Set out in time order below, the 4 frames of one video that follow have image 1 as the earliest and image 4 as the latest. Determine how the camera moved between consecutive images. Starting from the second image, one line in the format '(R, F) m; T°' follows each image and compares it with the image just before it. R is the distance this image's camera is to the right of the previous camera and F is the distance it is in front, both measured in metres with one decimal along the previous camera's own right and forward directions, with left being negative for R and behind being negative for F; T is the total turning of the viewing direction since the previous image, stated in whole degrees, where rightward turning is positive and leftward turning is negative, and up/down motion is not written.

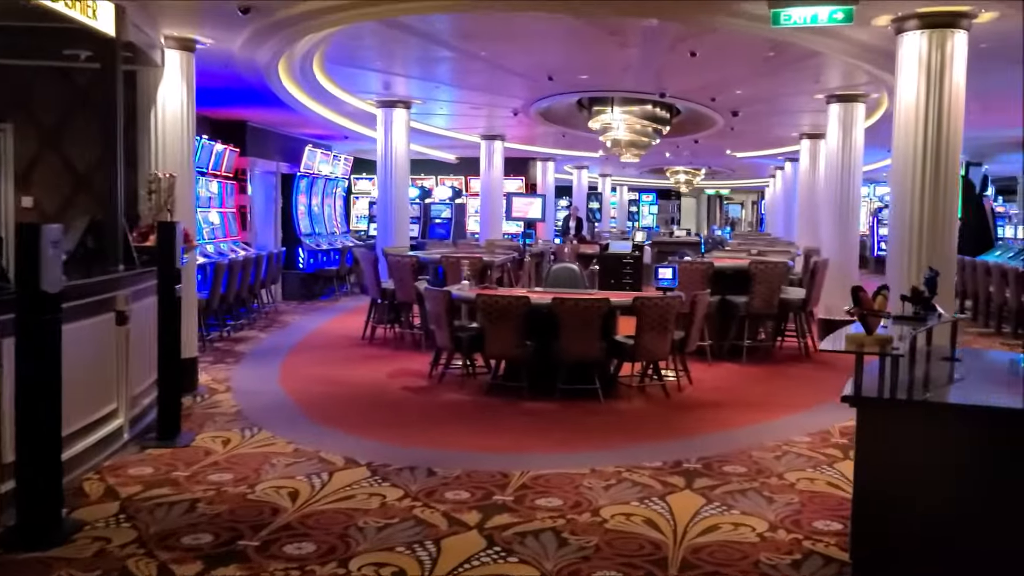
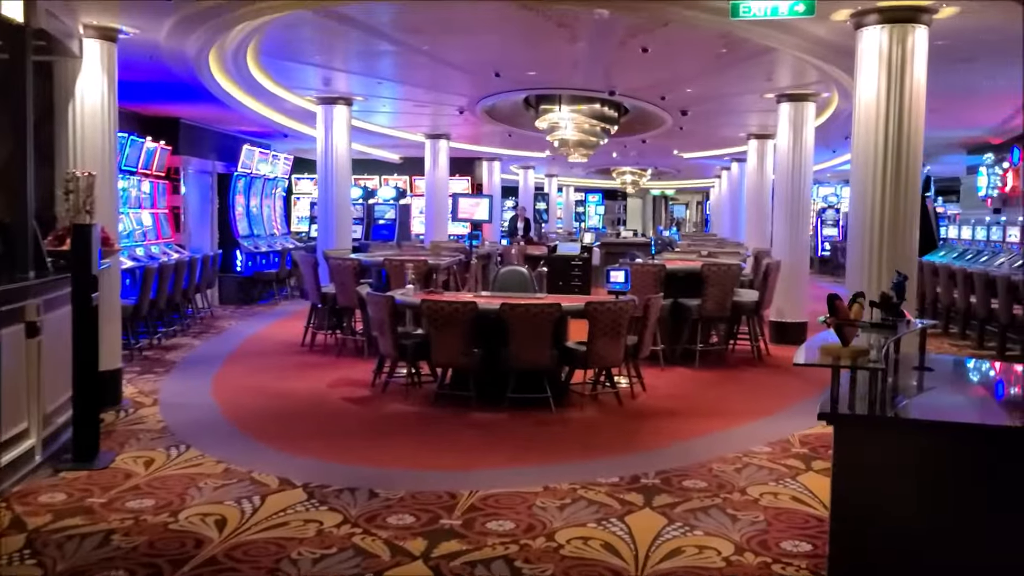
(0.0, +0.3) m; +3°
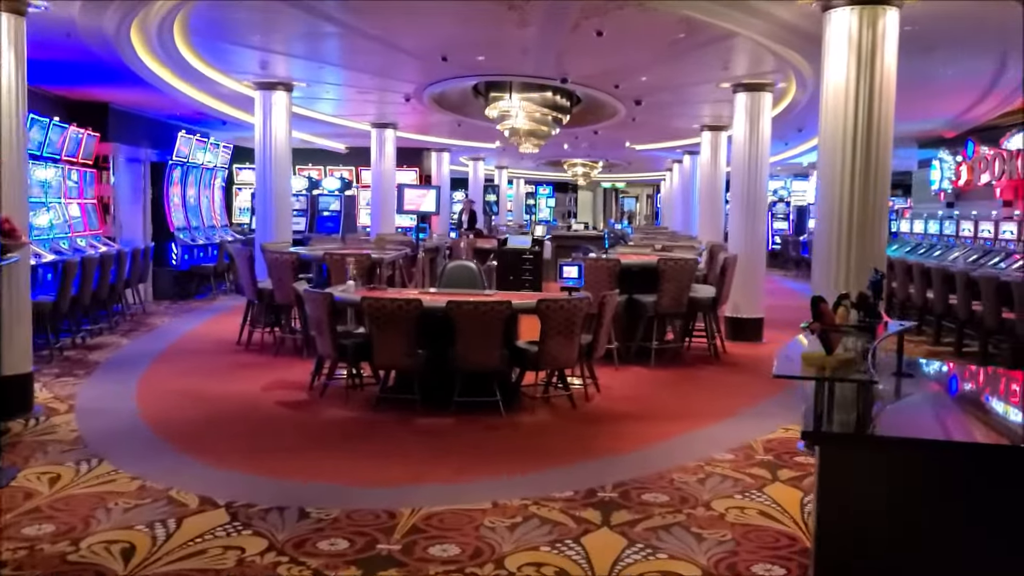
(0.0, +0.3) m; +3°
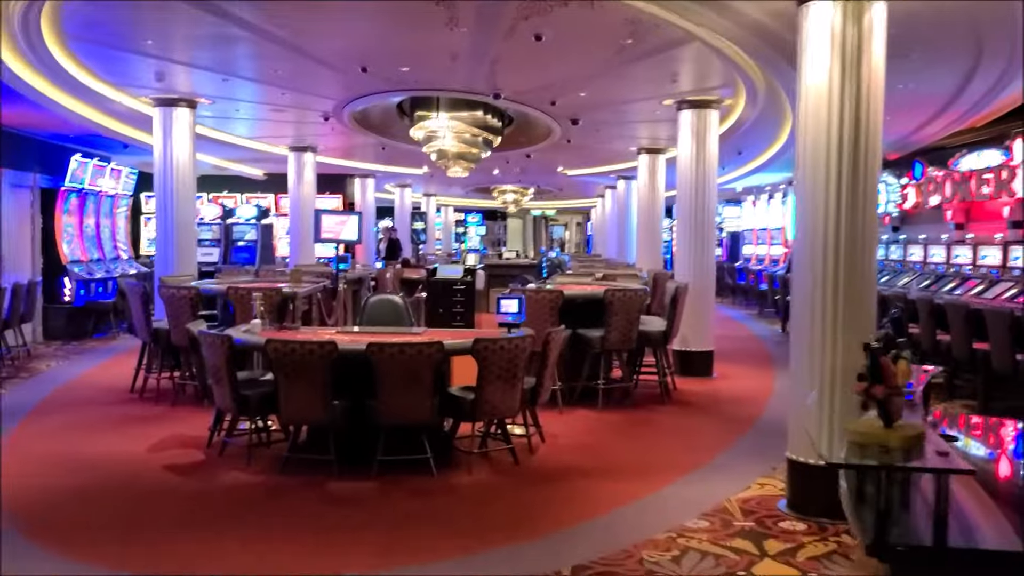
(0.0, +0.7) m; +4°
